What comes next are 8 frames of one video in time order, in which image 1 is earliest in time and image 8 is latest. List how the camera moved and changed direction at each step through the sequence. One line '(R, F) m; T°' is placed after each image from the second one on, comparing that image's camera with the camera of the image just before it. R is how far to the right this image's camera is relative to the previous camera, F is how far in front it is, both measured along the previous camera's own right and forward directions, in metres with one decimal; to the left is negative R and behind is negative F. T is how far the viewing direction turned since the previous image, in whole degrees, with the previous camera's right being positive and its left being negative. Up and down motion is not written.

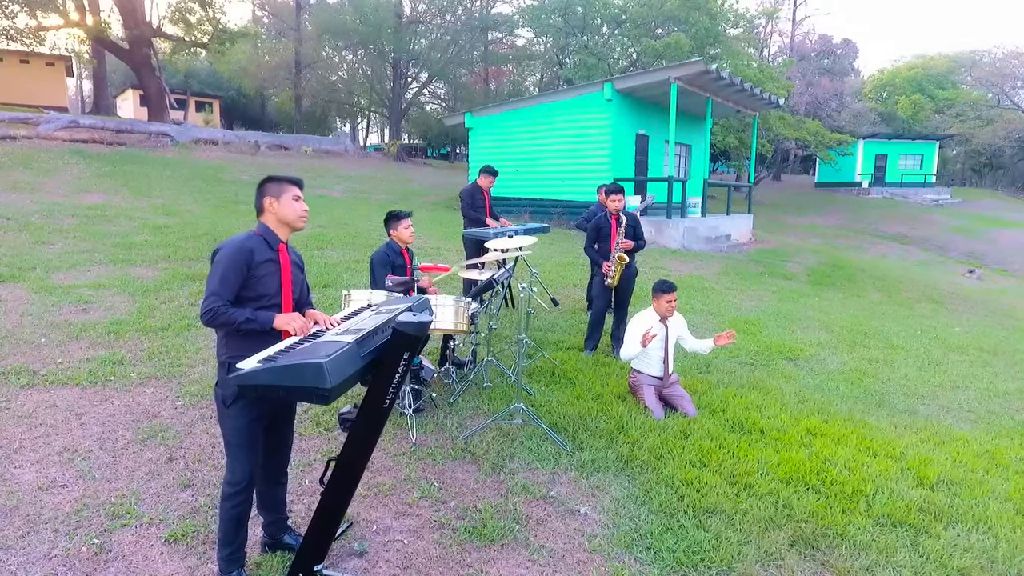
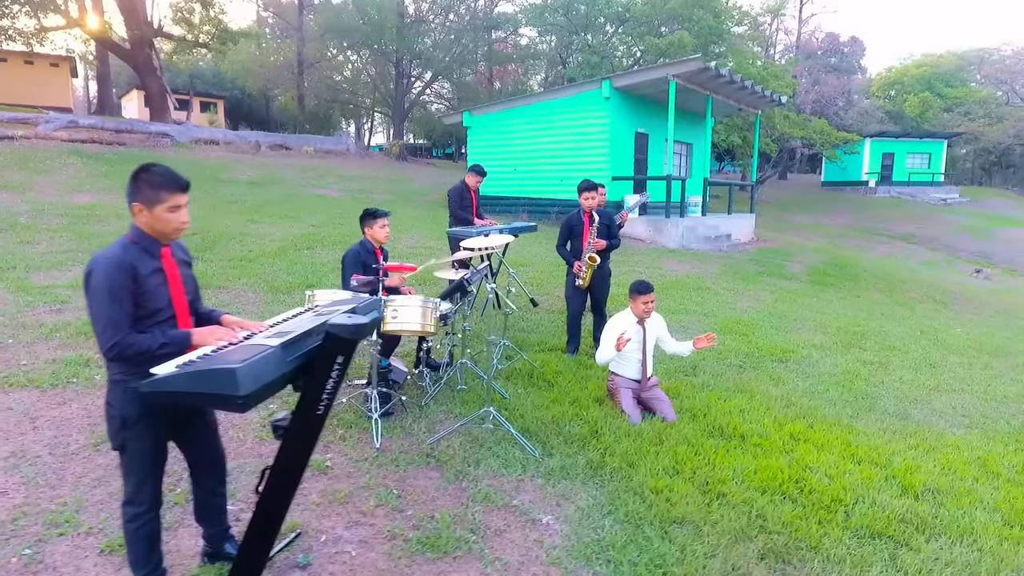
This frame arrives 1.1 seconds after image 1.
(+0.3, +0.1) m; -1°
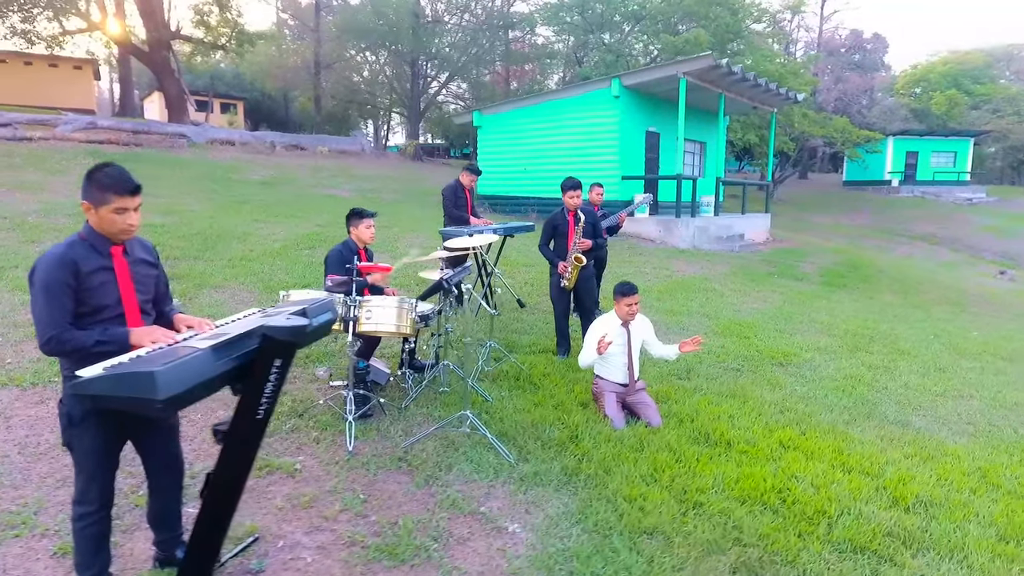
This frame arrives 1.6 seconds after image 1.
(+0.3, +0.1) m; -2°
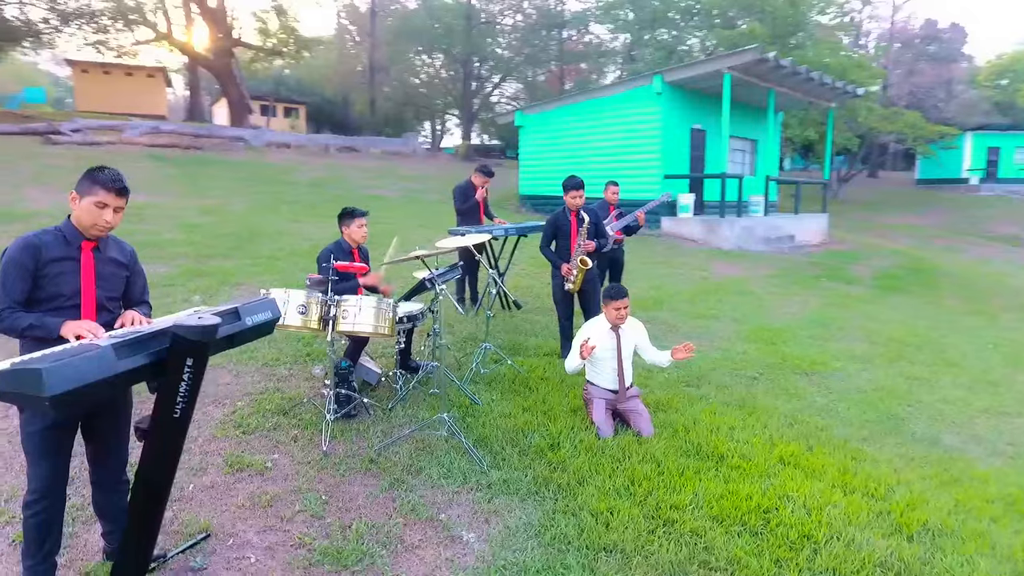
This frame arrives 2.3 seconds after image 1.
(+0.5, +0.1) m; -5°
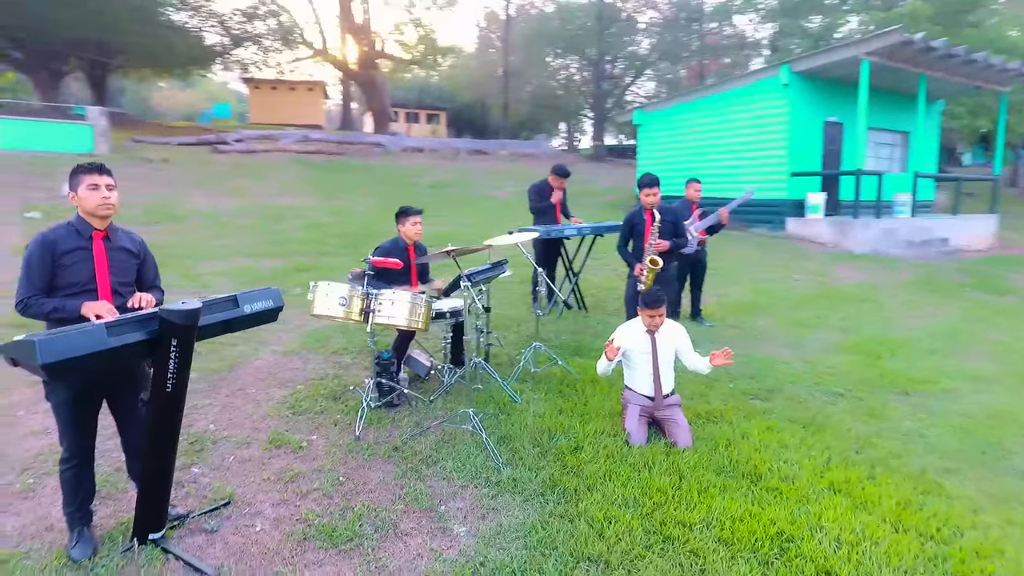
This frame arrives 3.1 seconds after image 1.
(+0.7, +0.1) m; -13°
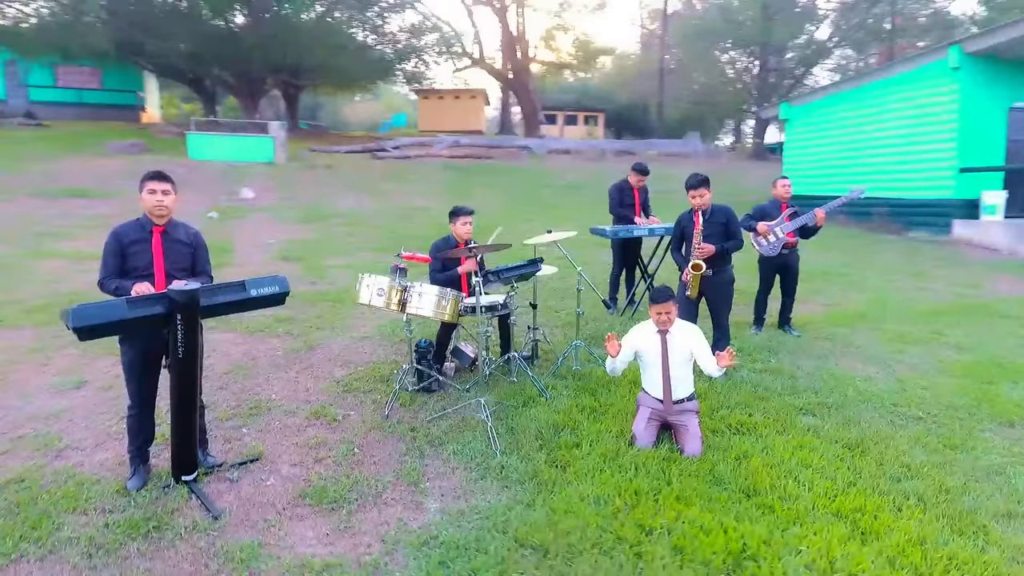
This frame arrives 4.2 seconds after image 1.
(+1.0, 0.0) m; -15°
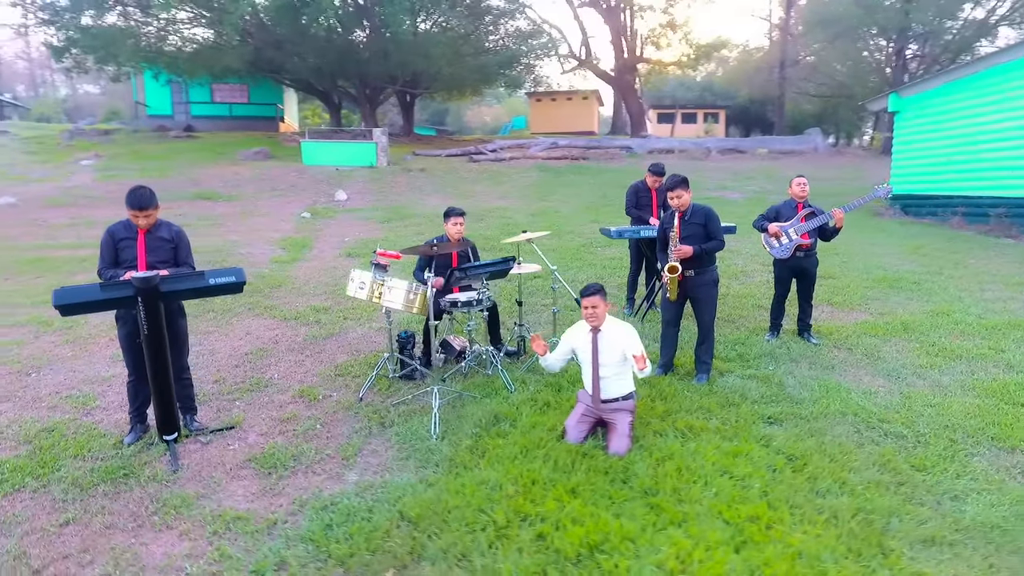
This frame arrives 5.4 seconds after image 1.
(+1.2, -0.1) m; -12°
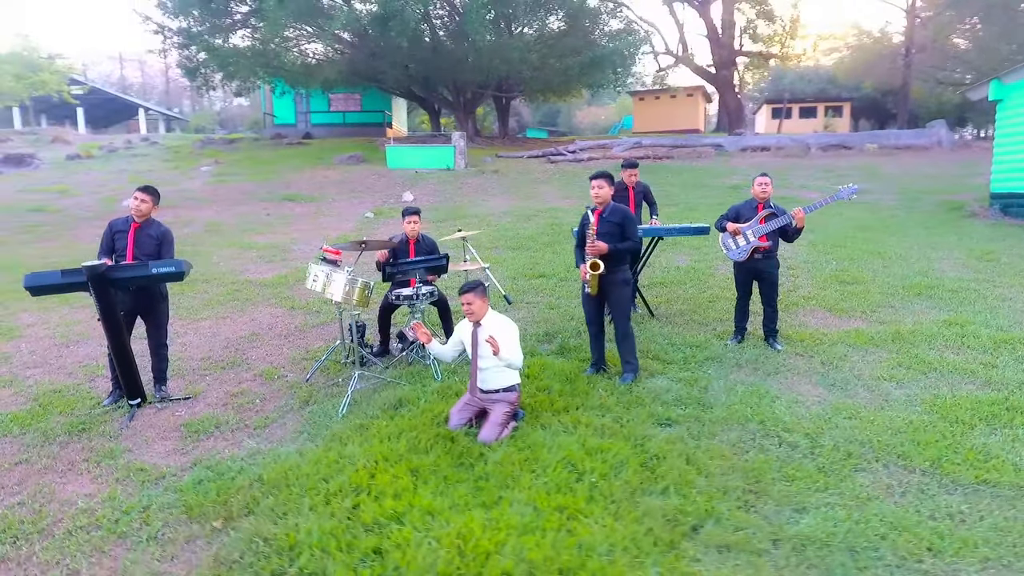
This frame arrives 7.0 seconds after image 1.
(+1.6, -0.1) m; -11°
